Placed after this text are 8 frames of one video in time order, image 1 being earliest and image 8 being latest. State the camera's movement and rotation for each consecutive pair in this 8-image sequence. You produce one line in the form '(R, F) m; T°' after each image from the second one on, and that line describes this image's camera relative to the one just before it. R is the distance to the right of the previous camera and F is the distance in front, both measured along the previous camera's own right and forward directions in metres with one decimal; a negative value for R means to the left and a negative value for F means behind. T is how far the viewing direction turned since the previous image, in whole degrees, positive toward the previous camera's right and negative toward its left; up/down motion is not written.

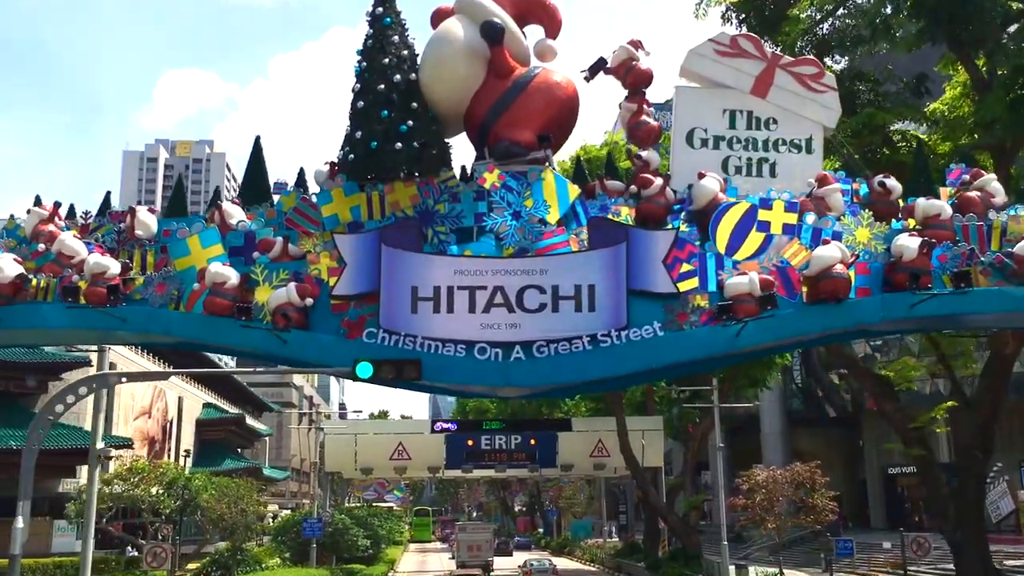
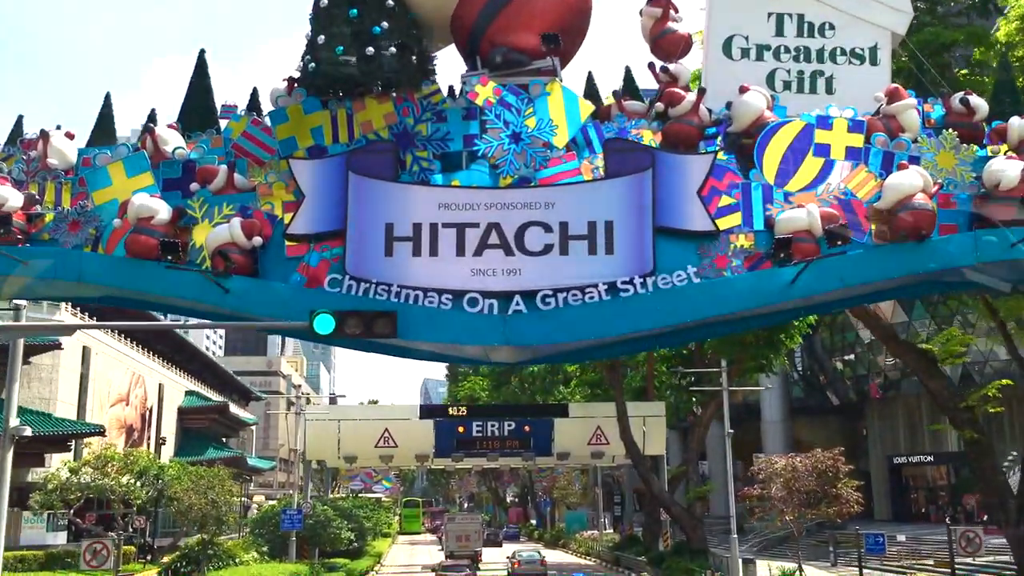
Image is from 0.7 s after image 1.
(-0.1, +2.6) m; 0°
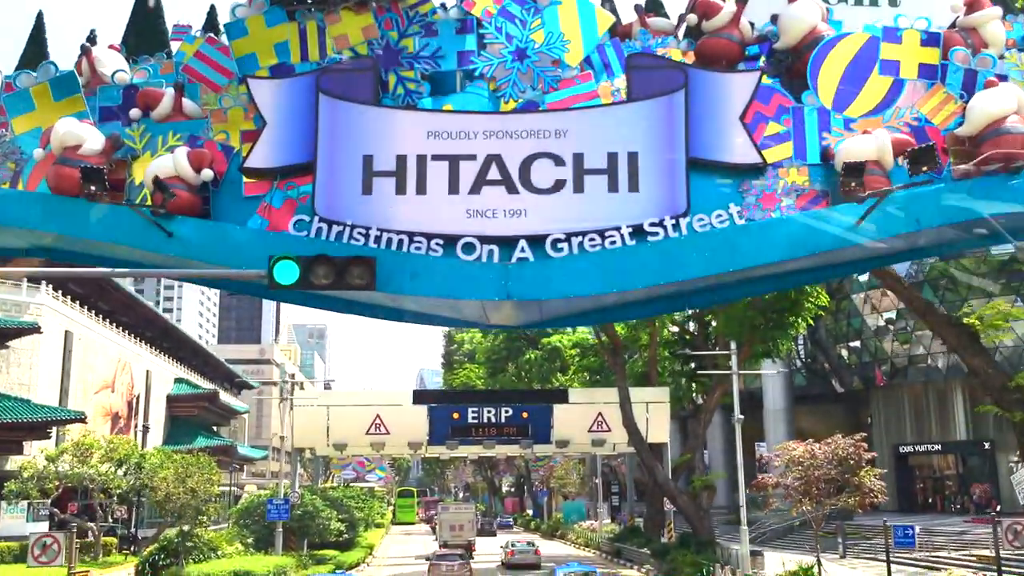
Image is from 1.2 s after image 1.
(-0.1, +1.9) m; 0°
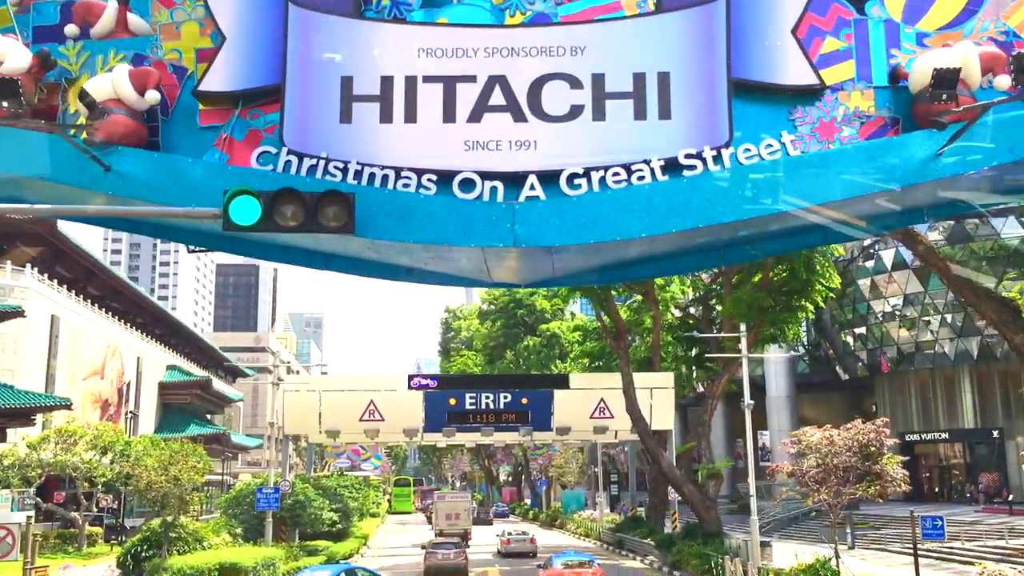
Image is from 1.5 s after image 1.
(-0.1, +1.5) m; 0°
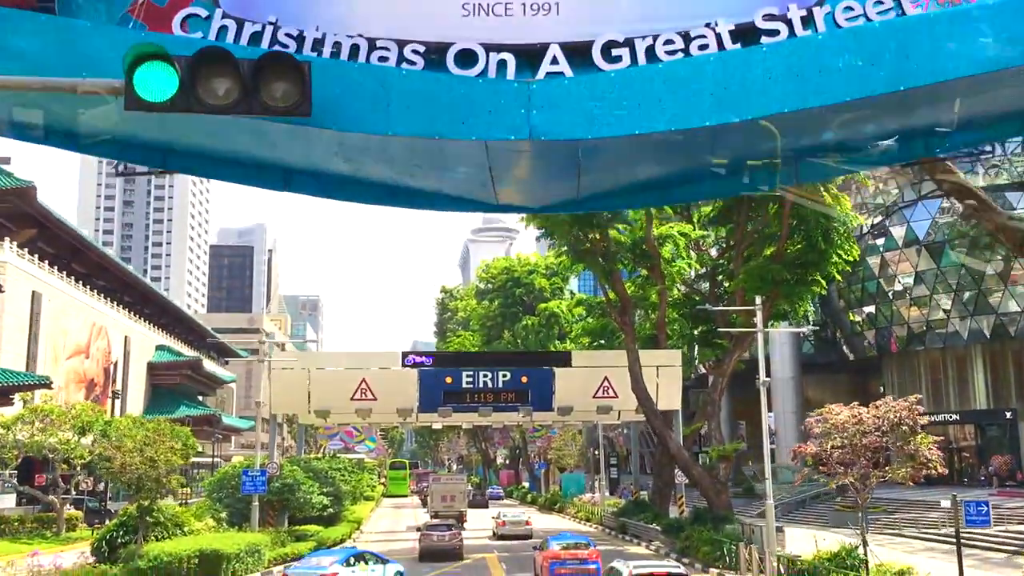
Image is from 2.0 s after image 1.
(-0.1, +1.9) m; 0°
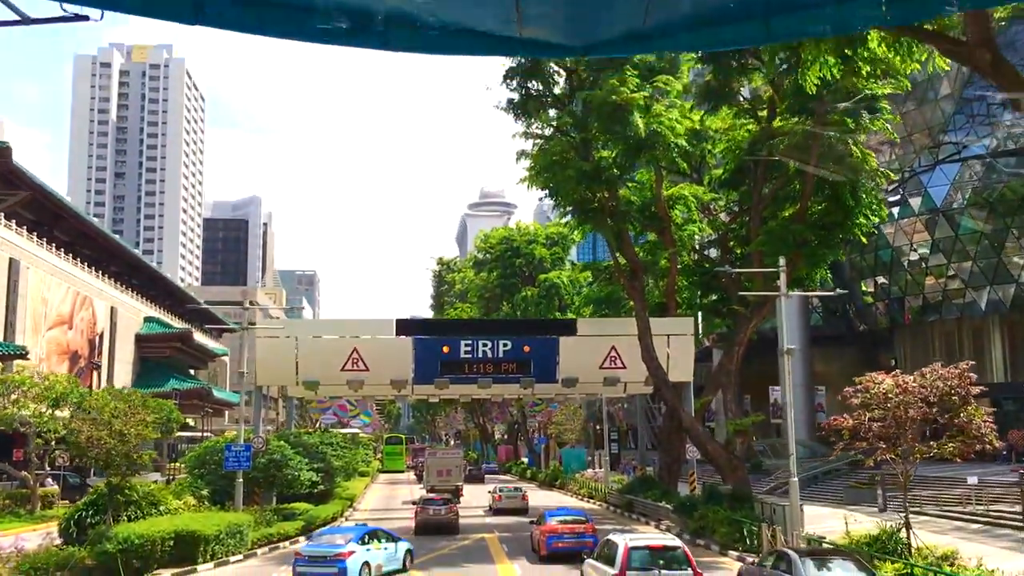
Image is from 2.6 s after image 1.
(-0.1, +2.3) m; 0°
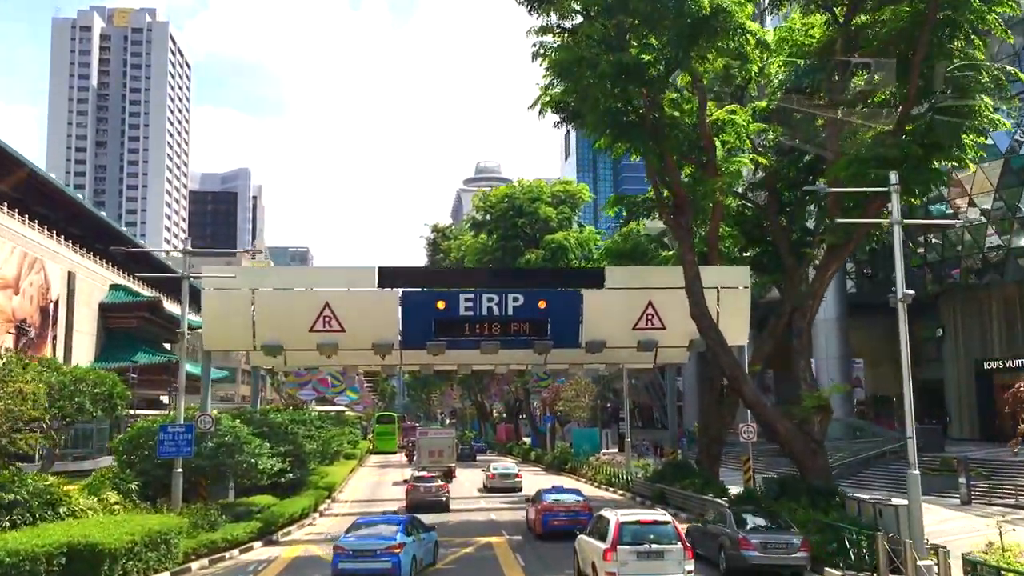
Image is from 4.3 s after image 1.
(-0.5, +6.8) m; 0°
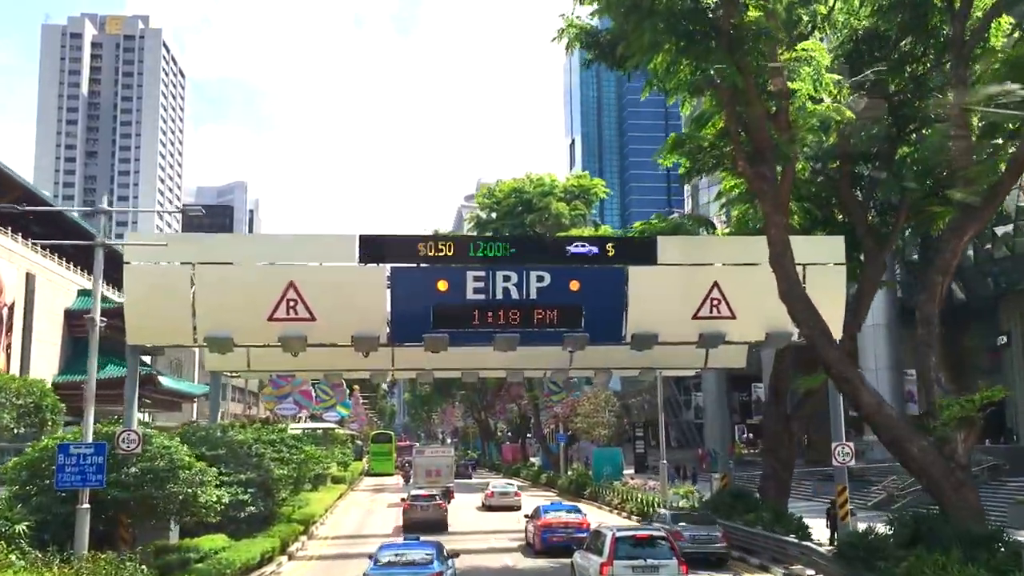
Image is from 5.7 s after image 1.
(-0.5, +6.4) m; 0°
